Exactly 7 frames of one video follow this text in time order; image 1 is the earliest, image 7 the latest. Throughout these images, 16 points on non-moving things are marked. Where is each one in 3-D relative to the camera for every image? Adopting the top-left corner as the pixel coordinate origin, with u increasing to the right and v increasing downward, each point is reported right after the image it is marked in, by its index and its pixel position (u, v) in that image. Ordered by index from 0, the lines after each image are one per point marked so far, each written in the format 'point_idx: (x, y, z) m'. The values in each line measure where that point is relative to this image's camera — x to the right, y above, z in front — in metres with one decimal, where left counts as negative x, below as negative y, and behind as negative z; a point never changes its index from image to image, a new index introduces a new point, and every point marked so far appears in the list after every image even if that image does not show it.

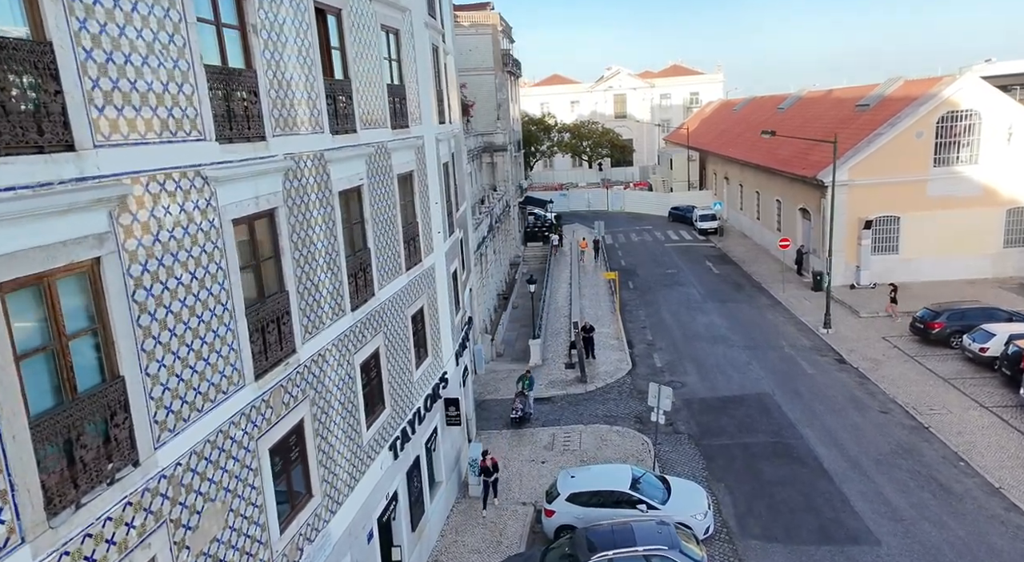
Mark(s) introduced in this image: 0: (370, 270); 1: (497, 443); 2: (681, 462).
0: (-2.3, +0.2, +11.7) m
1: (-0.4, -4.3, +19.1) m
2: (+4.0, -4.3, +17.0) m
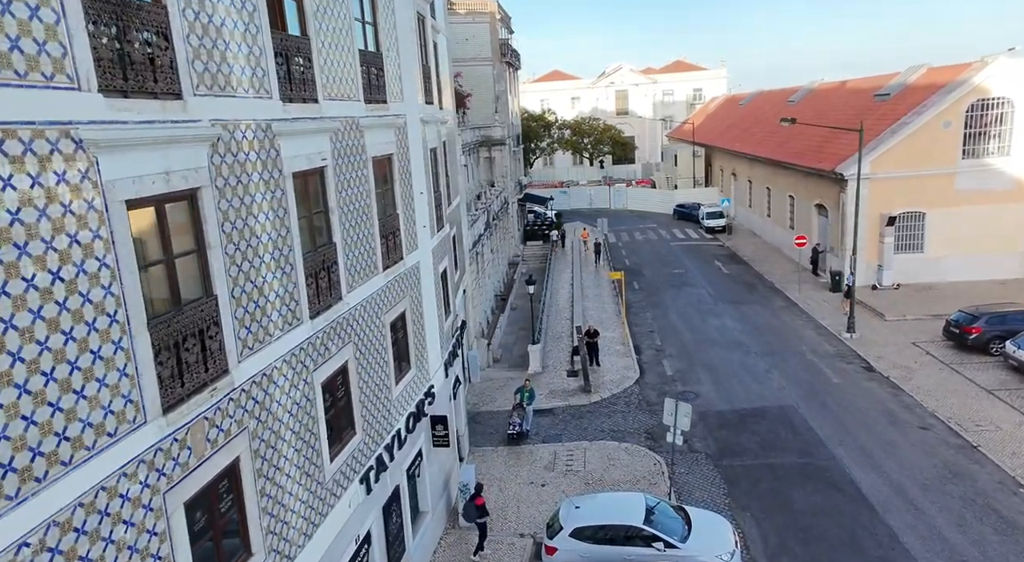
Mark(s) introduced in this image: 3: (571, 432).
0: (-2.4, +0.2, +9.8) m
1: (-0.5, -4.3, +17.2) m
2: (+3.9, -4.3, +15.0) m
3: (+1.5, -3.9, +18.7) m
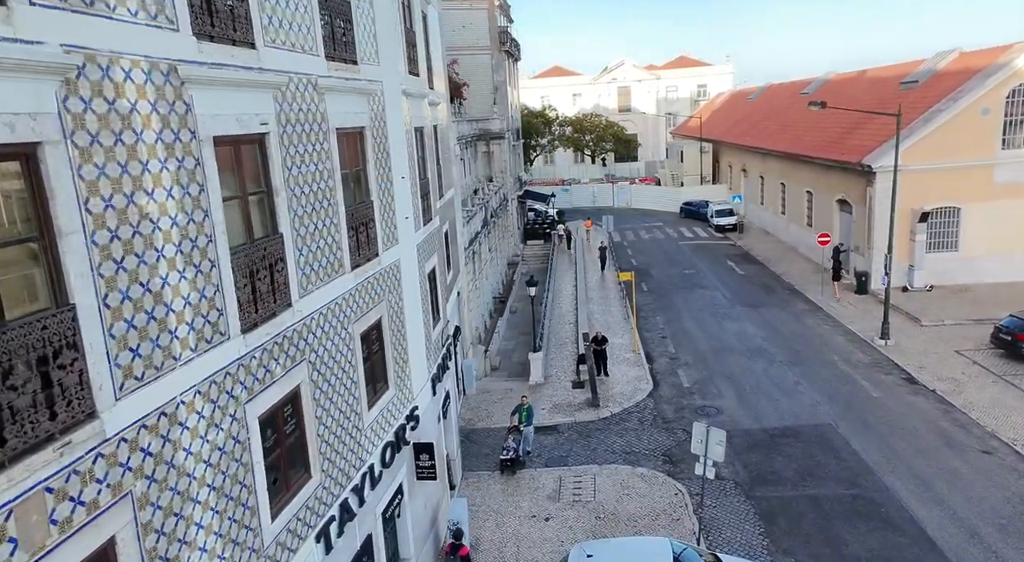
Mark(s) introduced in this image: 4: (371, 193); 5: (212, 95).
0: (-2.4, +0.2, +7.6) m
1: (-0.5, -4.4, +14.9) m
2: (+3.9, -4.3, +12.8) m
3: (+1.5, -4.0, +16.4) m
4: (-2.0, +1.3, +10.3) m
5: (-2.6, +1.6, +6.3) m
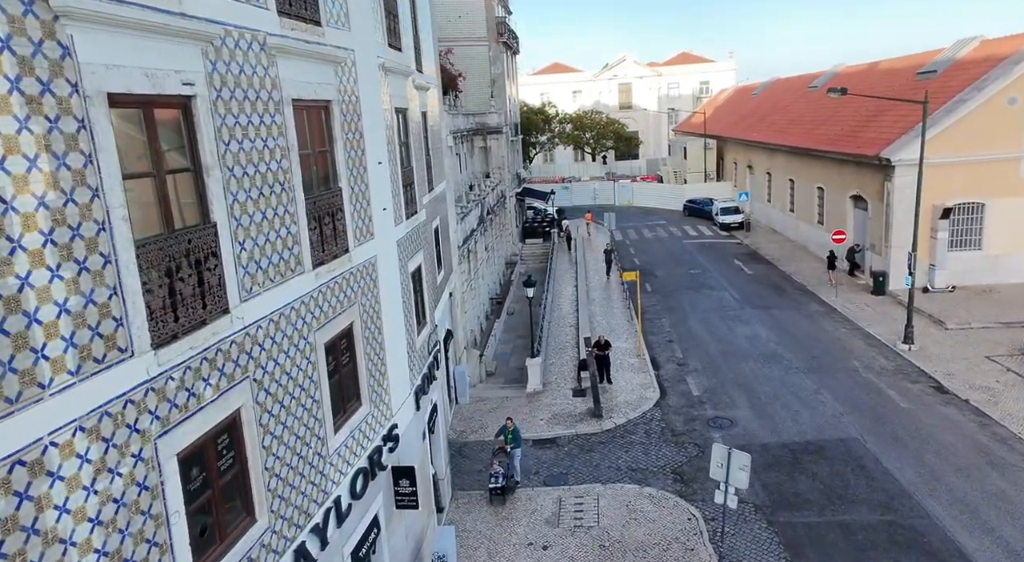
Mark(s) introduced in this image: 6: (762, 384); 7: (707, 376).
0: (-2.5, +0.2, +6.1) m
1: (-0.6, -4.4, +13.5) m
2: (+3.8, -4.3, +11.3) m
3: (+1.4, -4.0, +15.0) m
4: (-2.1, +1.2, +8.8) m
5: (-2.7, +1.6, +4.9) m
6: (+6.3, -2.6, +18.2) m
7: (+5.3, -2.6, +19.3) m
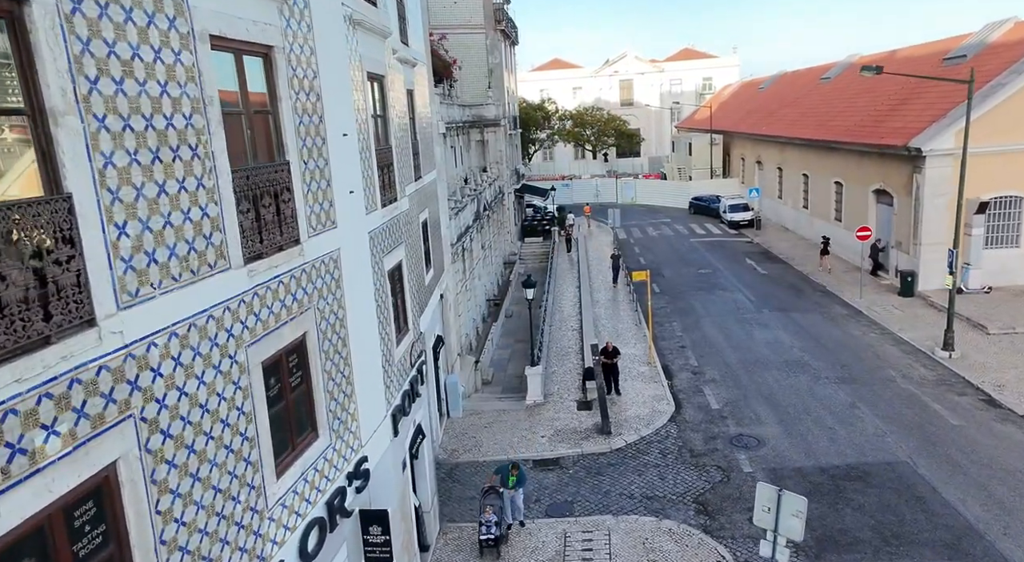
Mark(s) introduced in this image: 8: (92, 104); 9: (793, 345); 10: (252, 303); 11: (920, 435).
0: (-2.6, +0.2, +4.2) m
1: (-0.7, -4.4, +11.5) m
2: (+3.8, -4.3, +9.4) m
3: (+1.4, -4.0, +13.0) m
4: (-2.2, +1.3, +6.9) m
5: (-2.8, +1.7, +2.9) m
6: (+6.3, -2.6, +16.3) m
7: (+5.2, -2.6, +17.3) m
8: (-2.5, +1.1, +4.4) m
9: (+7.7, -1.7, +19.7) m
10: (-2.2, -0.2, +6.2) m
11: (+7.9, -3.0, +13.8) m
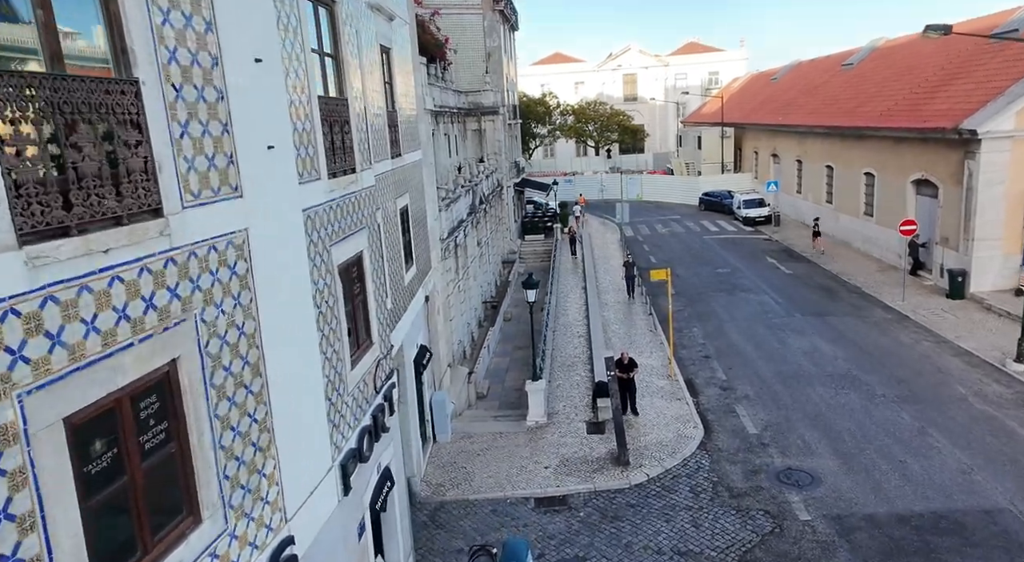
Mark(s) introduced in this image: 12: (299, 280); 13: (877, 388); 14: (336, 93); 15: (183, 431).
0: (-2.6, +0.2, +1.5) m
1: (-0.7, -4.4, +8.8) m
2: (+3.7, -4.3, +6.7) m
3: (+1.3, -4.0, +10.3) m
4: (-2.2, +1.3, +4.2) m
5: (-2.8, +1.7, +0.2) m
6: (+6.3, -2.6, +13.6) m
7: (+5.2, -2.6, +14.6) m
8: (-2.6, +1.1, +1.7) m
9: (+7.7, -1.7, +17.0) m
10: (-2.3, -0.2, +3.5) m
11: (+7.8, -3.0, +11.1) m
12: (-1.8, 0.0, +6.2) m
13: (+7.5, -2.2, +14.8) m
14: (-1.9, +2.0, +7.8) m
15: (-2.1, -1.0, +4.6) m
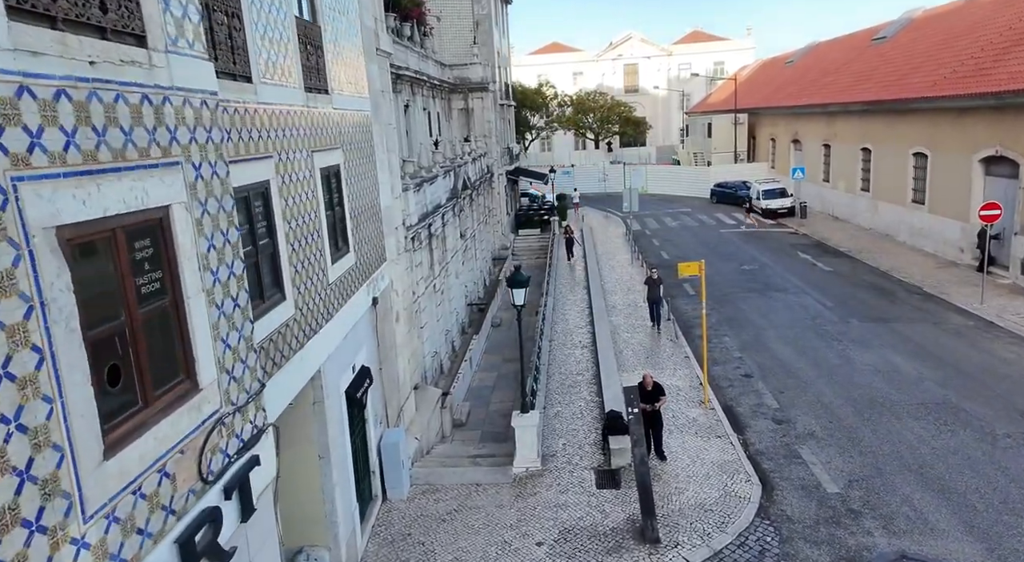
0: (-2.9, +0.3, -2.6) m
1: (-1.0, -4.3, +4.7) m
2: (+3.5, -4.2, +2.6) m
3: (+1.1, -3.9, +6.3) m
4: (-2.4, +1.4, +0.1) m
5: (-3.1, +1.8, -3.8) m
6: (+6.0, -2.6, +9.5) m
7: (+4.9, -2.5, +10.6) m
8: (-2.8, +1.2, -2.4) m
9: (+7.4, -1.7, +12.9) m
10: (-2.5, -0.1, -0.6) m
11: (+7.5, -2.9, +7.1) m
12: (-2.1, +0.1, +2.1) m
13: (+7.2, -2.1, +10.8) m
14: (-2.2, +2.1, +3.7) m
15: (-2.4, -0.9, +0.5) m
